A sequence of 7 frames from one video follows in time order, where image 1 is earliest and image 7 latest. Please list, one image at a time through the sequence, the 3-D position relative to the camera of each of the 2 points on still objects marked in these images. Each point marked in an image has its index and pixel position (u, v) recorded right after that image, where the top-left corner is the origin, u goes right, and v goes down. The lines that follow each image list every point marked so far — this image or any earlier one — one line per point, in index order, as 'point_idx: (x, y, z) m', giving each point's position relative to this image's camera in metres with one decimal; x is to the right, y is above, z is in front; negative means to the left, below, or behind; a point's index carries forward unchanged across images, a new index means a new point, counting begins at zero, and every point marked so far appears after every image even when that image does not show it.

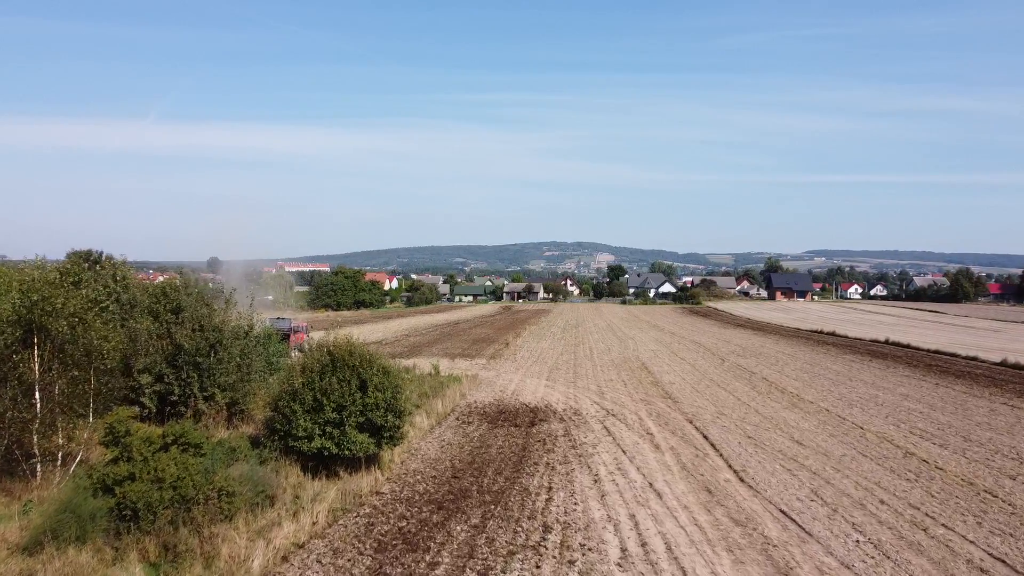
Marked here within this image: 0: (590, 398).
0: (+1.9, -2.7, +19.7) m
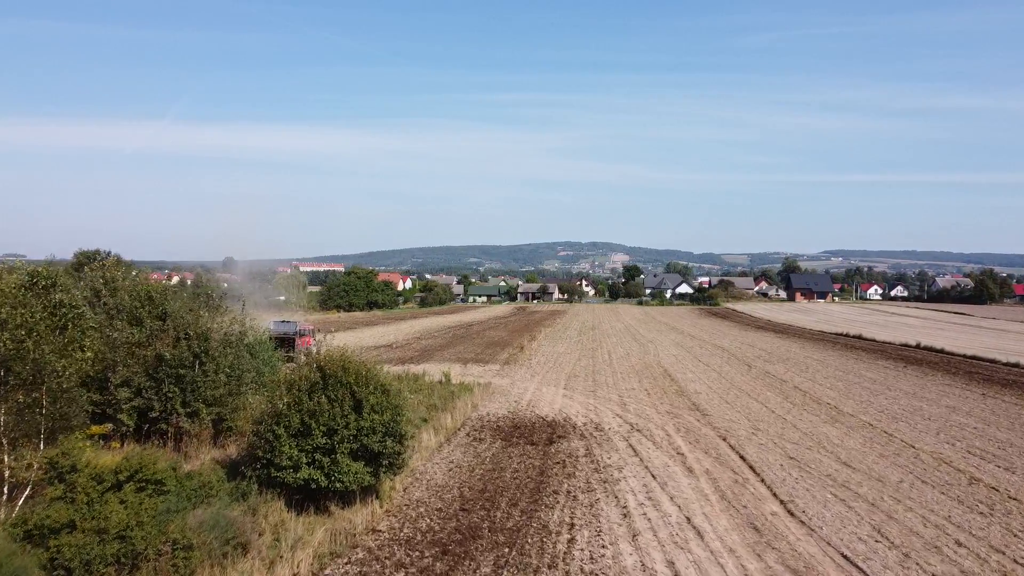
0: (+2.3, -2.8, +18.3) m
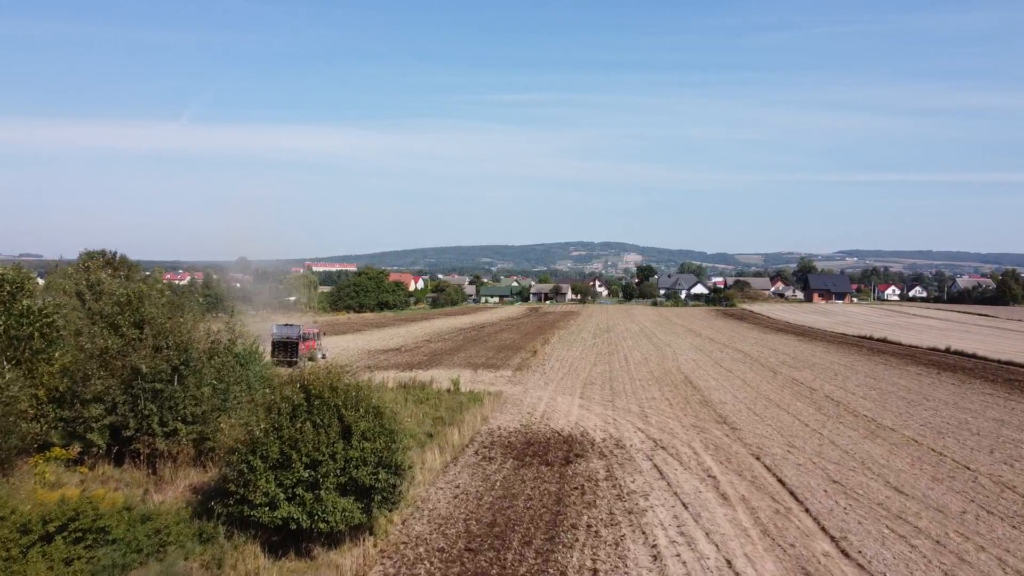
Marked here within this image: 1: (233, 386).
0: (+2.5, -2.8, +17.0) m
1: (-4.3, -1.5, +12.5) m
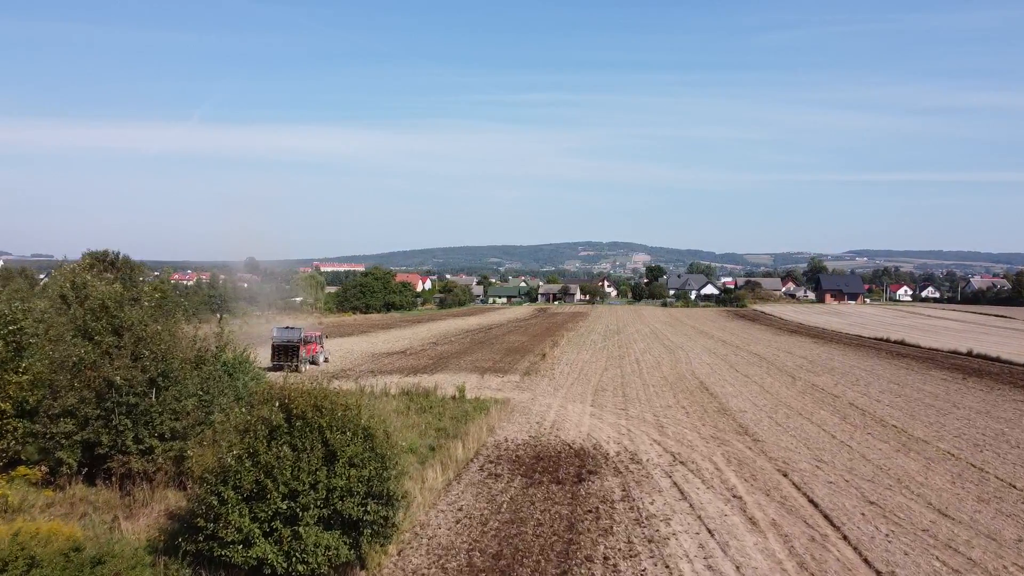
0: (+2.7, -2.9, +16.0) m
1: (-4.2, -1.6, +11.6) m
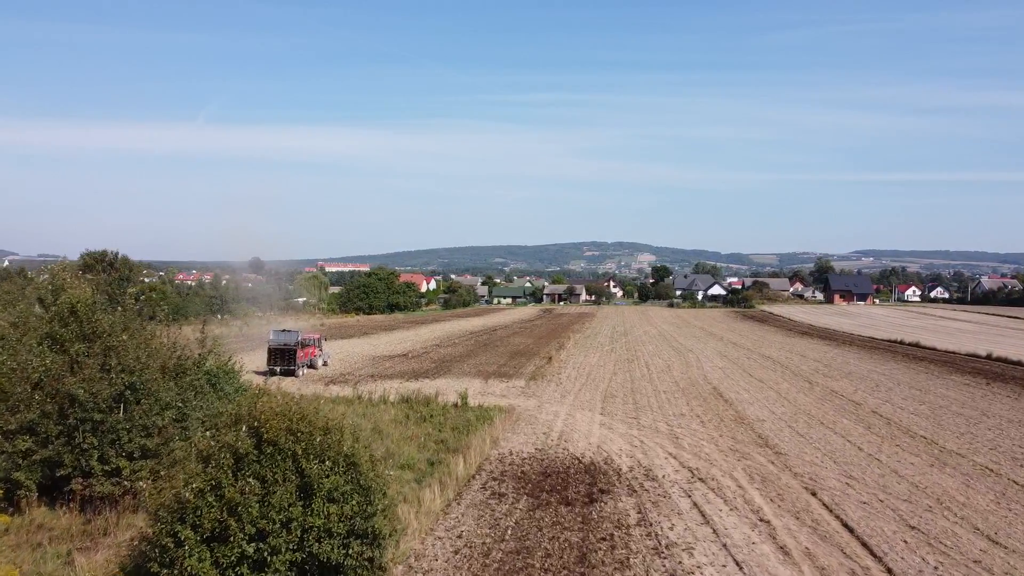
0: (+2.8, -2.9, +14.9) m
1: (-4.1, -1.6, +10.6) m
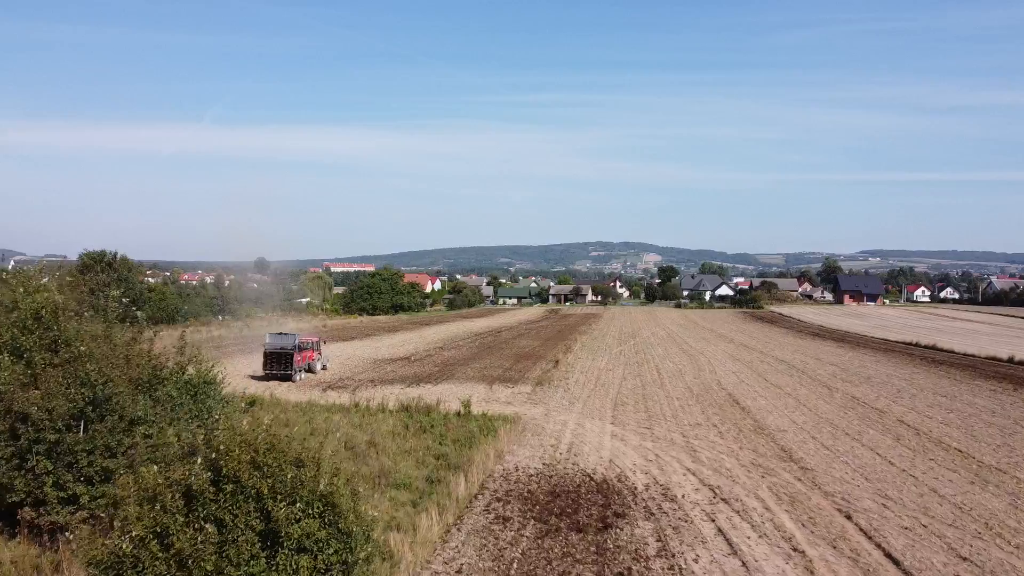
0: (+2.9, -3.0, +13.9) m
1: (-4.0, -1.6, +9.6) m
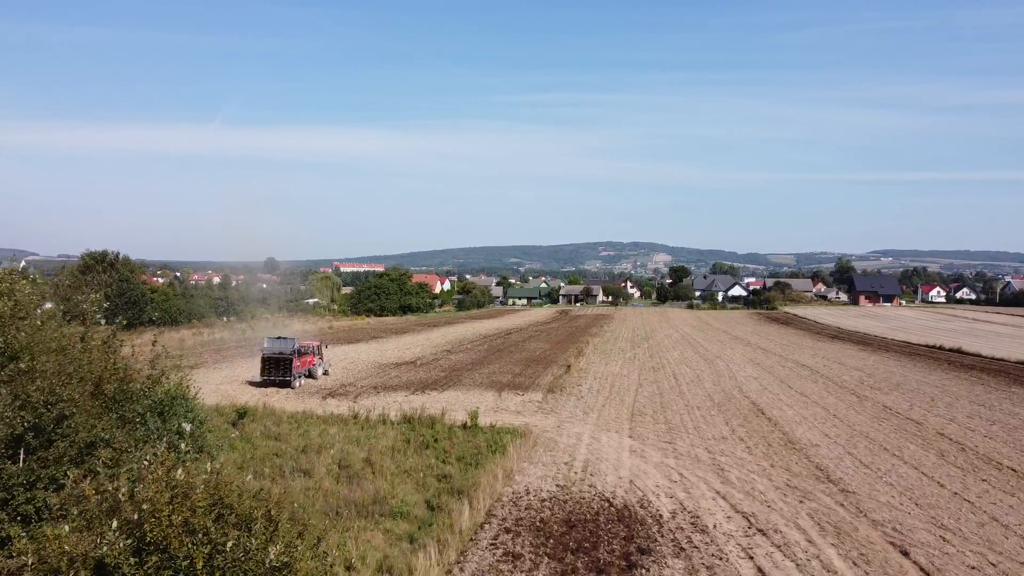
0: (+3.0, -3.0, +12.6) m
1: (-3.9, -1.7, +8.4) m
